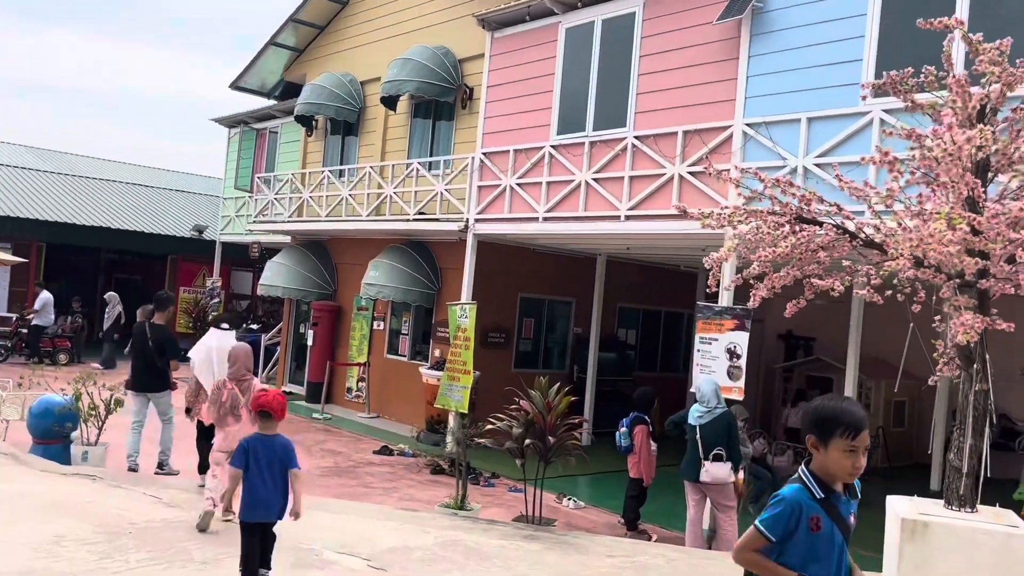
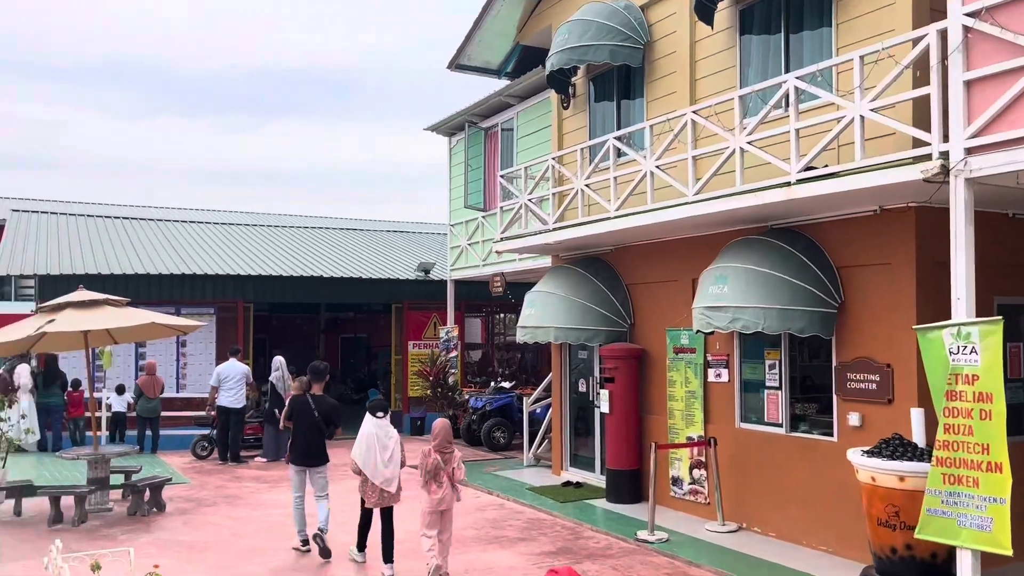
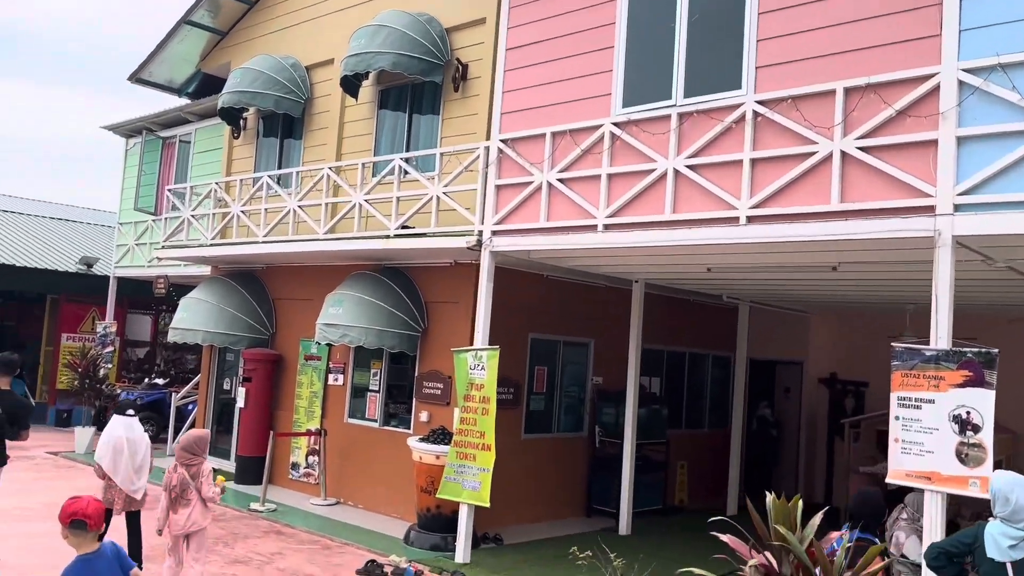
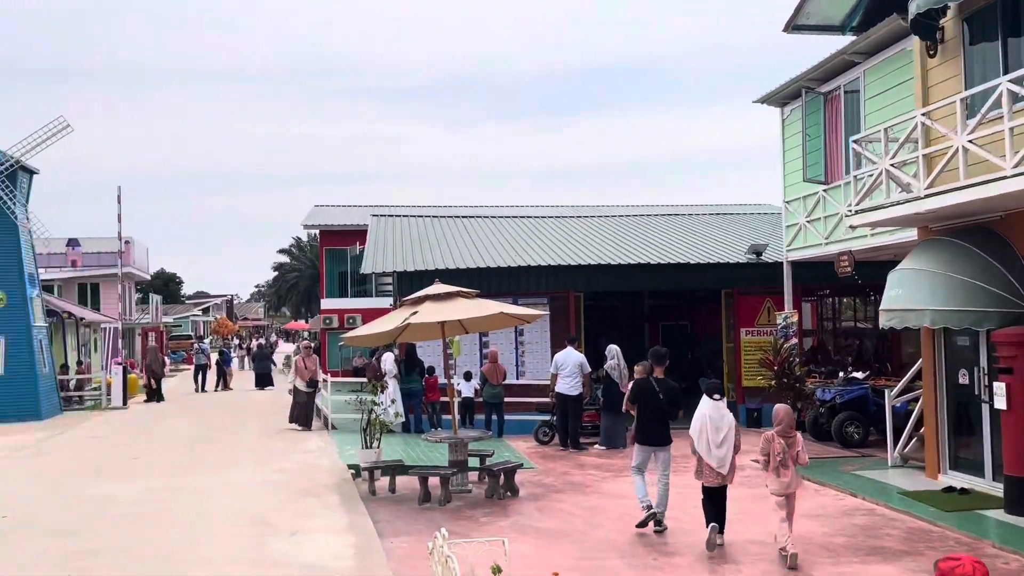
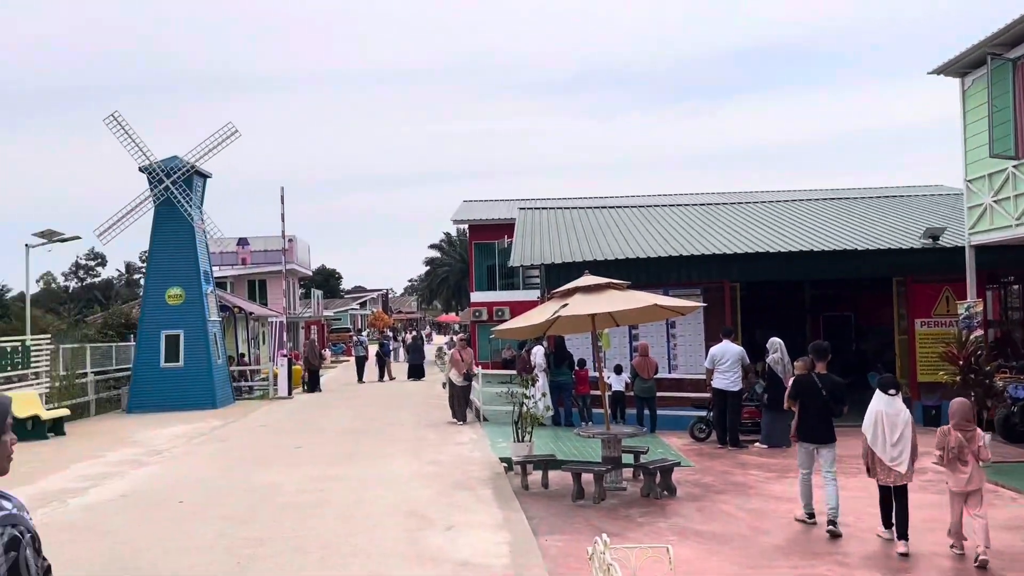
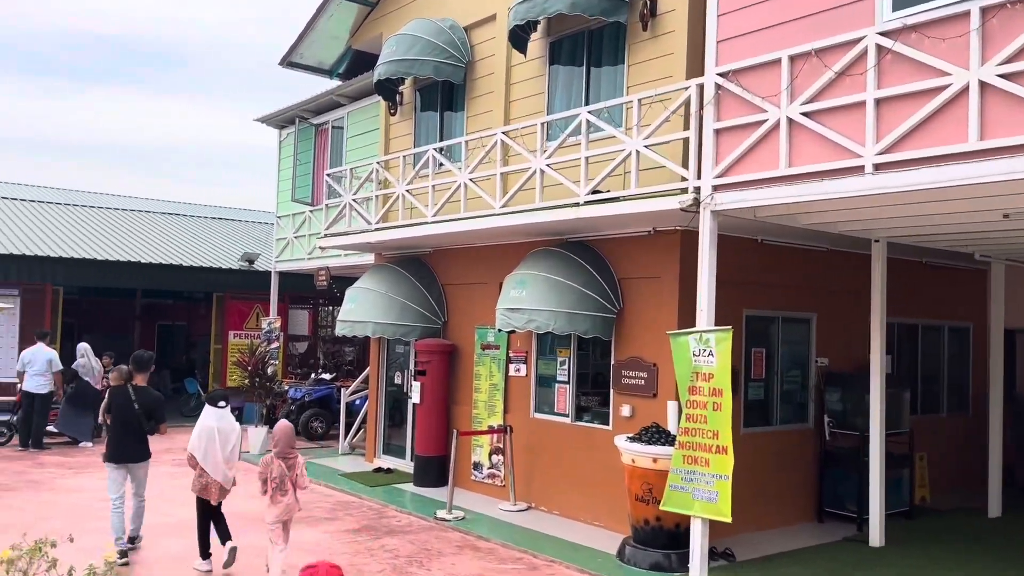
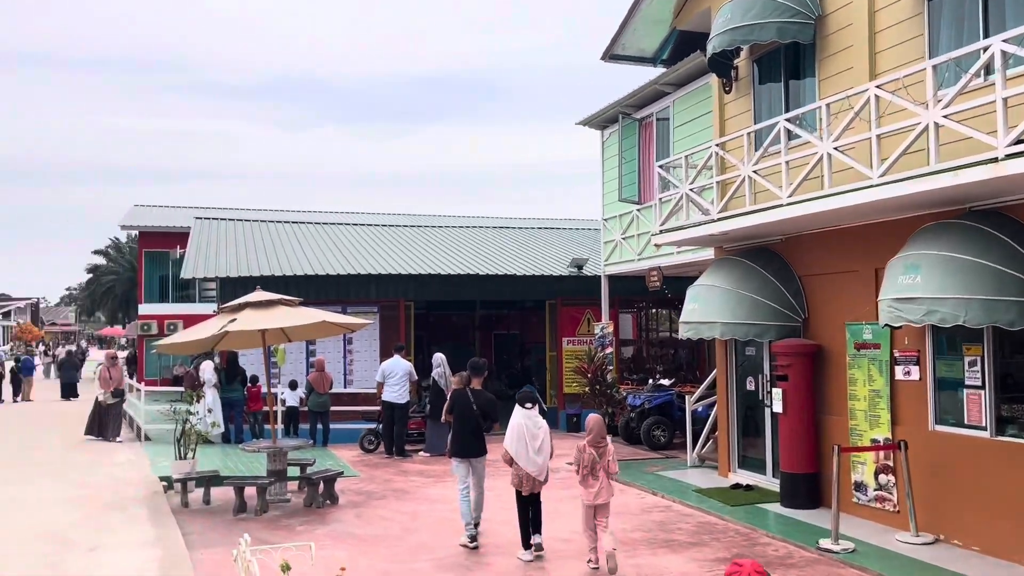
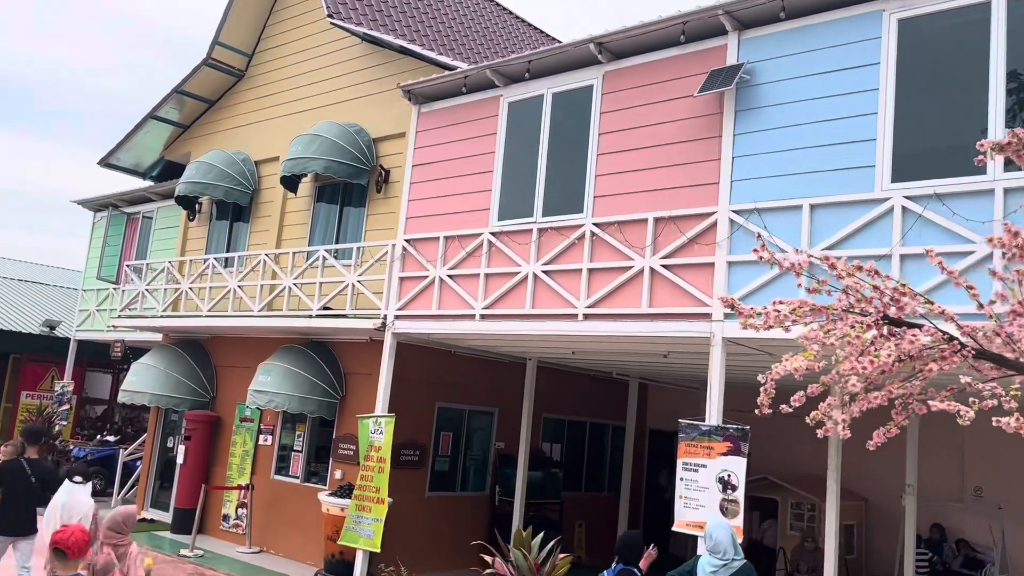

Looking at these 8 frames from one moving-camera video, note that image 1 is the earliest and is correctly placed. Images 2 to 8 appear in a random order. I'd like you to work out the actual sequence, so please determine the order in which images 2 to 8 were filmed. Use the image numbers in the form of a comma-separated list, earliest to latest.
8, 3, 6, 2, 7, 4, 5
